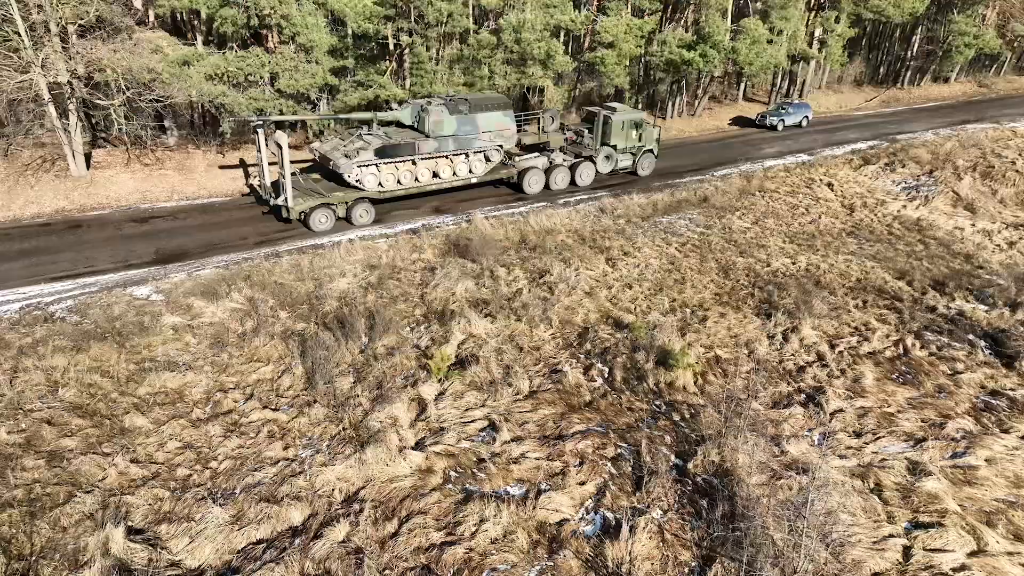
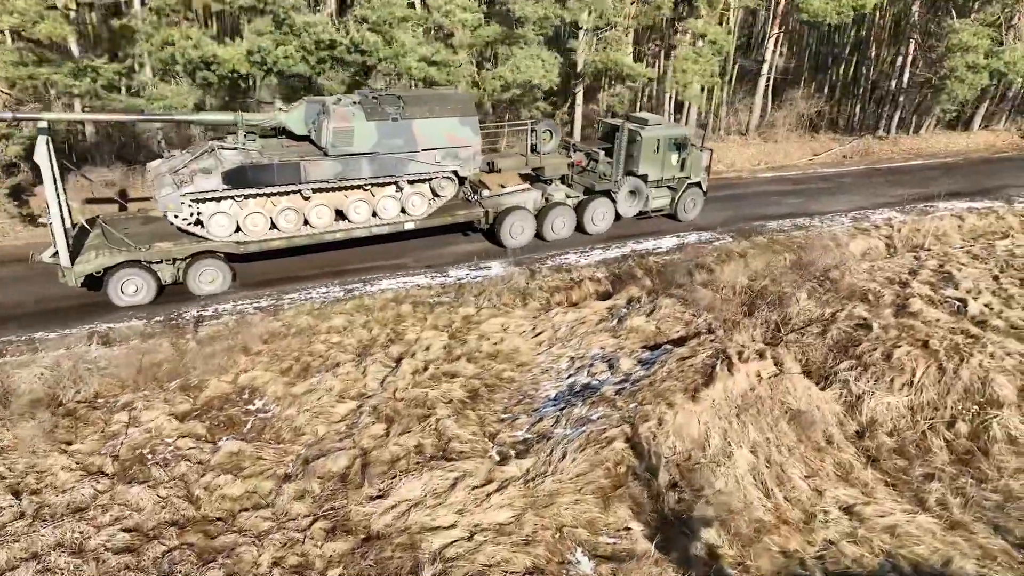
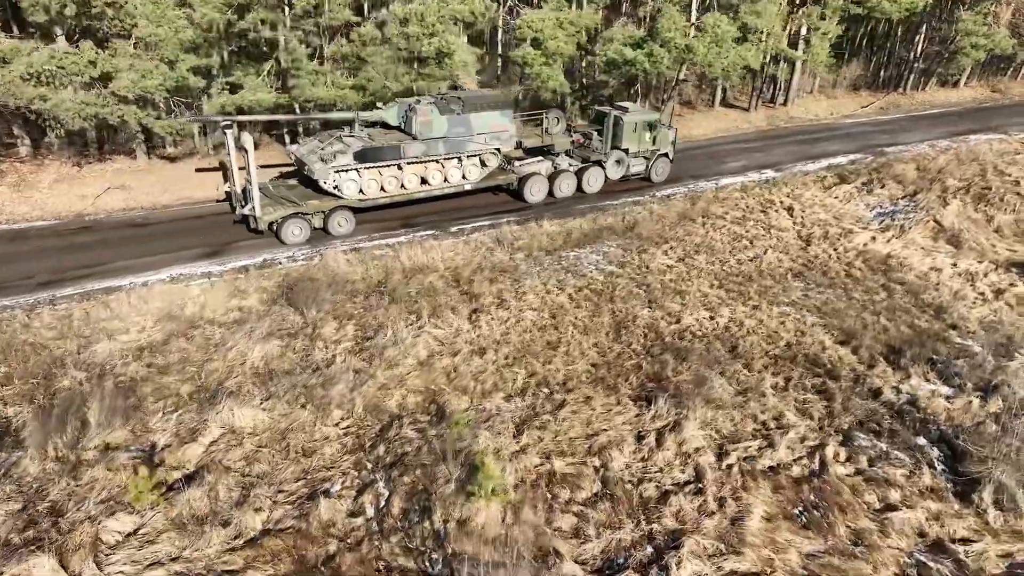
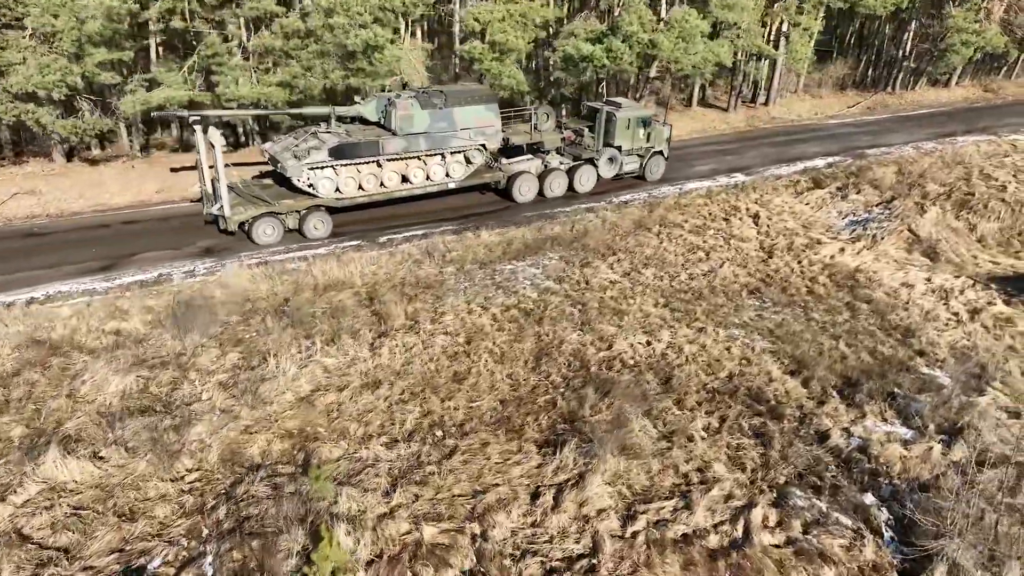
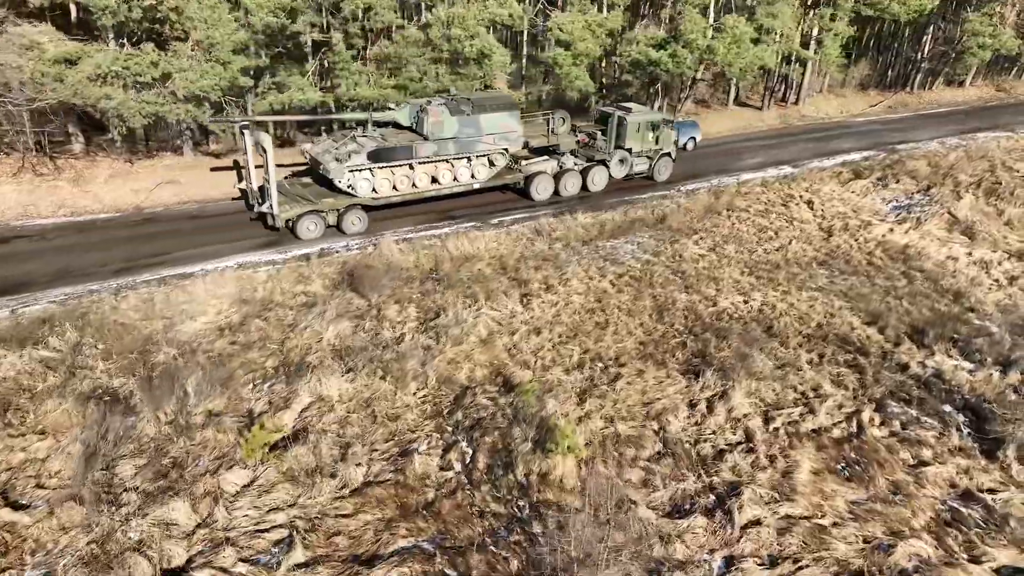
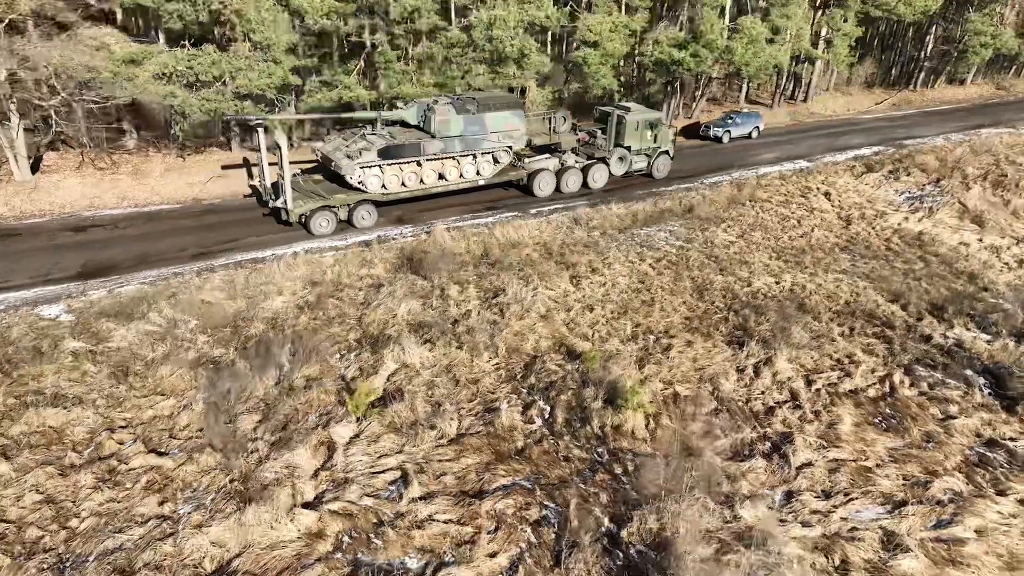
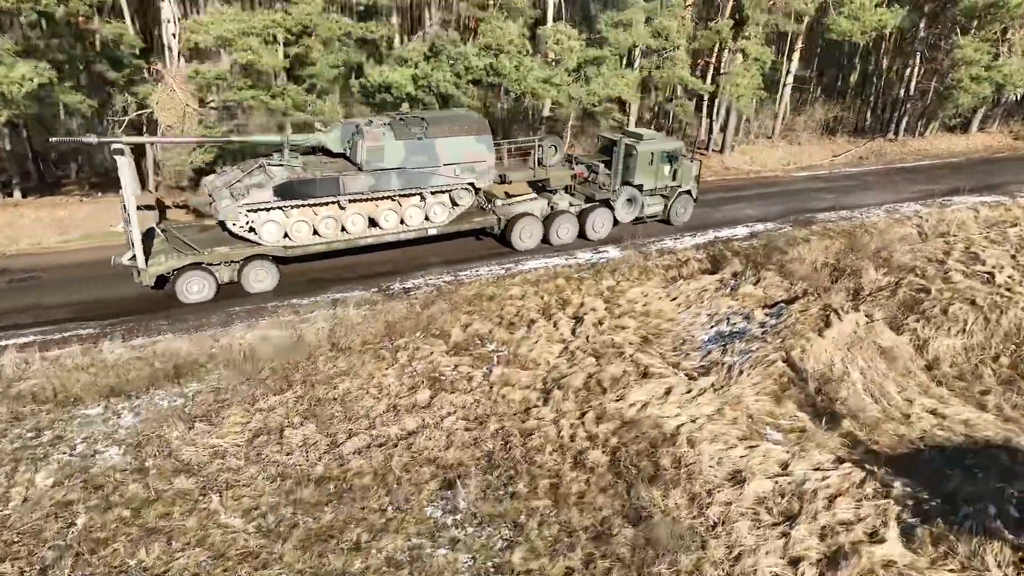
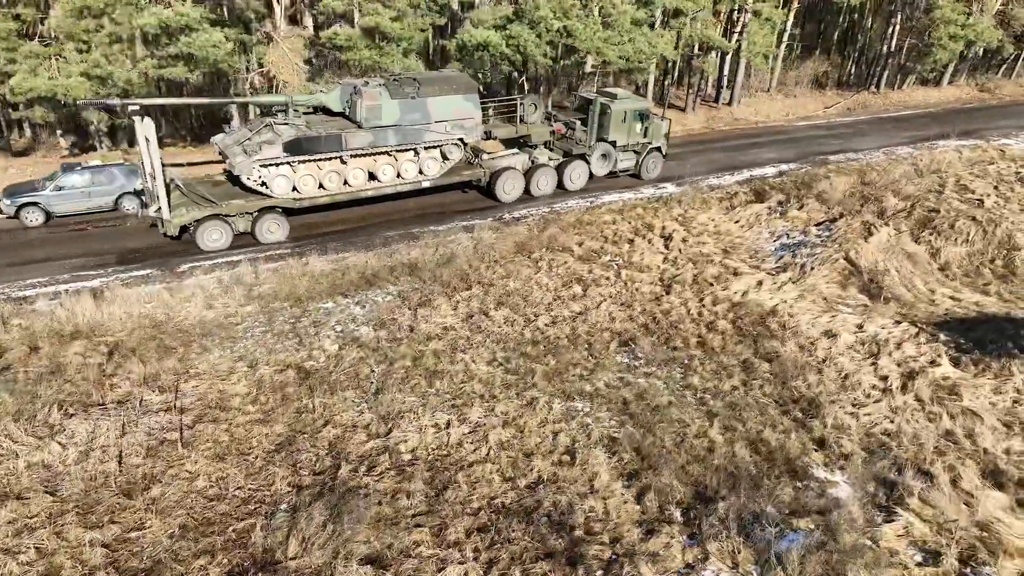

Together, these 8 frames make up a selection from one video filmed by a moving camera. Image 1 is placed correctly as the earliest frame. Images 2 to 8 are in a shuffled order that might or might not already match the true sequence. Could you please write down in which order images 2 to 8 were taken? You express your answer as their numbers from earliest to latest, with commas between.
6, 5, 3, 4, 8, 7, 2
